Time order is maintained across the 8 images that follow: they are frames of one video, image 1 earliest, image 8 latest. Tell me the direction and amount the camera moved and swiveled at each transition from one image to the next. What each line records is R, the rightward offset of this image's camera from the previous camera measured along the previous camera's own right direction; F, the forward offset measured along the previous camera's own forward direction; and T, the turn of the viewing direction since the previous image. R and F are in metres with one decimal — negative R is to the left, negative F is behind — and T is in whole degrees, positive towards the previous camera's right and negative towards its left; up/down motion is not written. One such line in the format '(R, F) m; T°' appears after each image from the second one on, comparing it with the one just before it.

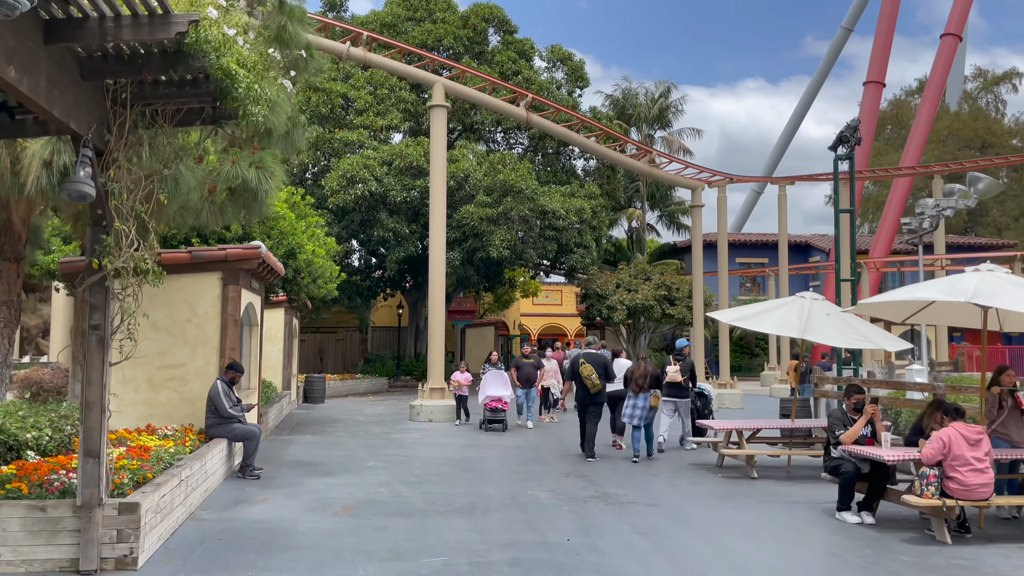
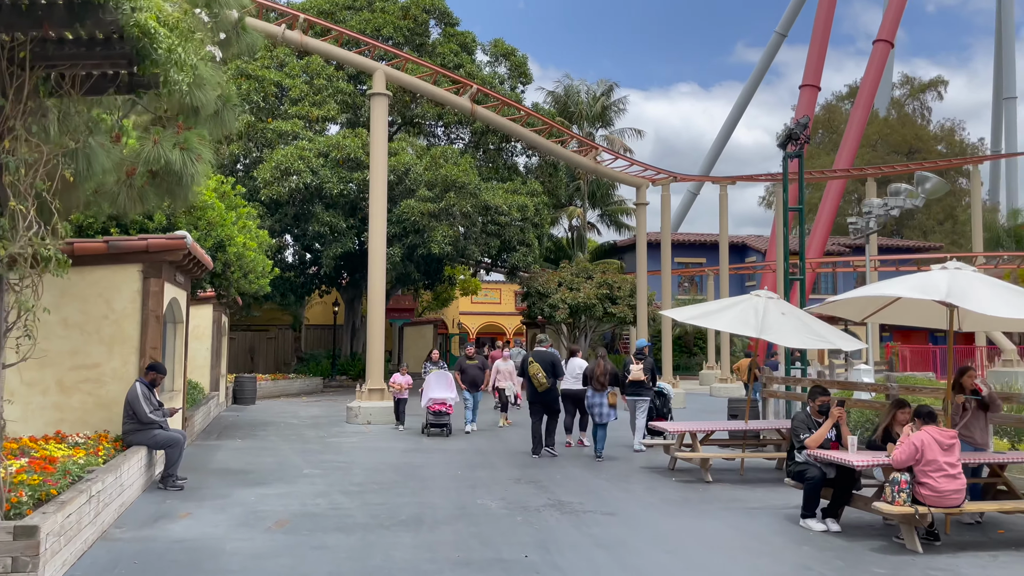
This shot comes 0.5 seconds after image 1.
(-0.1, +0.5) m; +4°
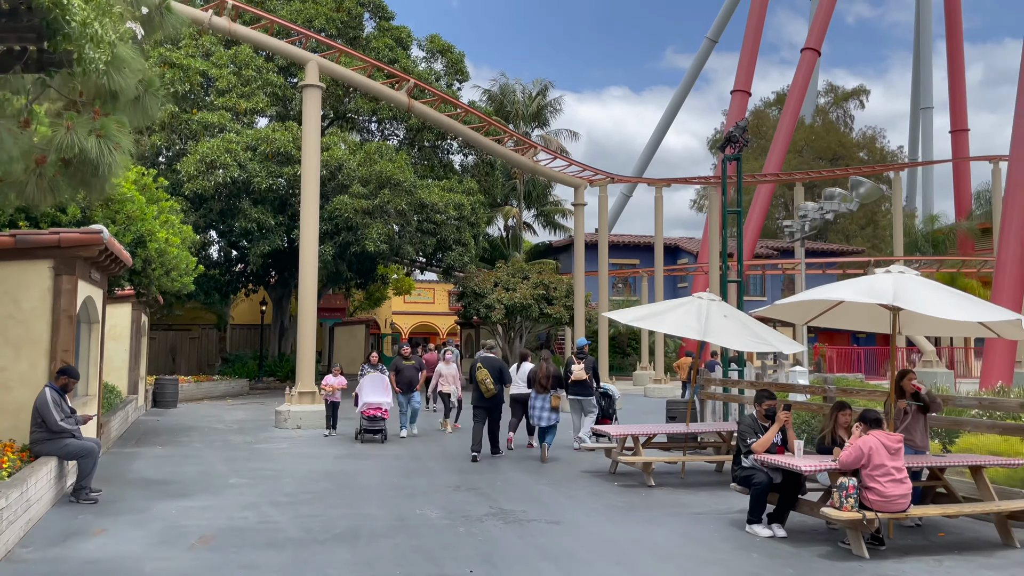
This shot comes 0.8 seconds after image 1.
(-0.1, +0.3) m; +5°
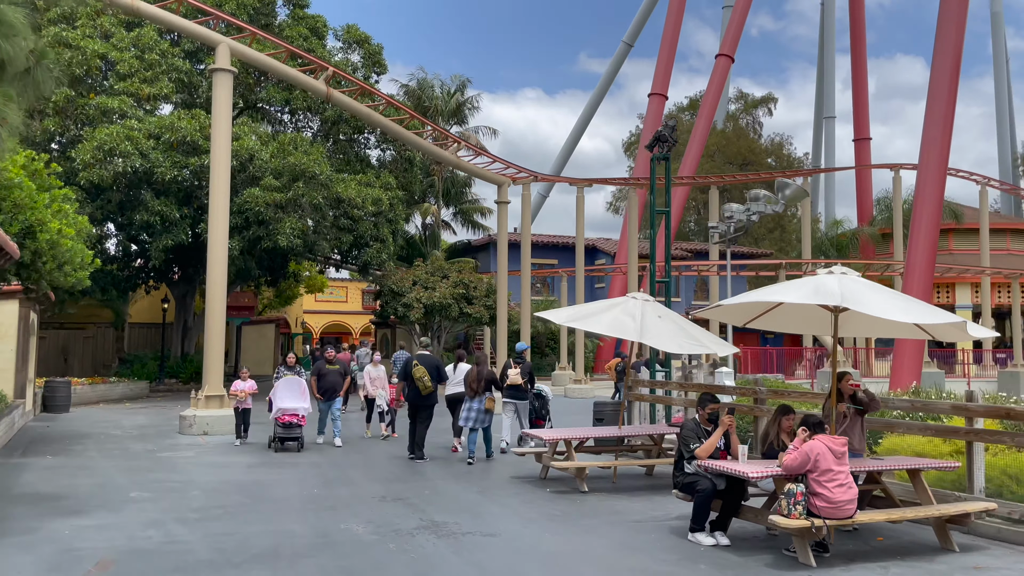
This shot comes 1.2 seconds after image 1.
(-0.2, +0.4) m; +6°
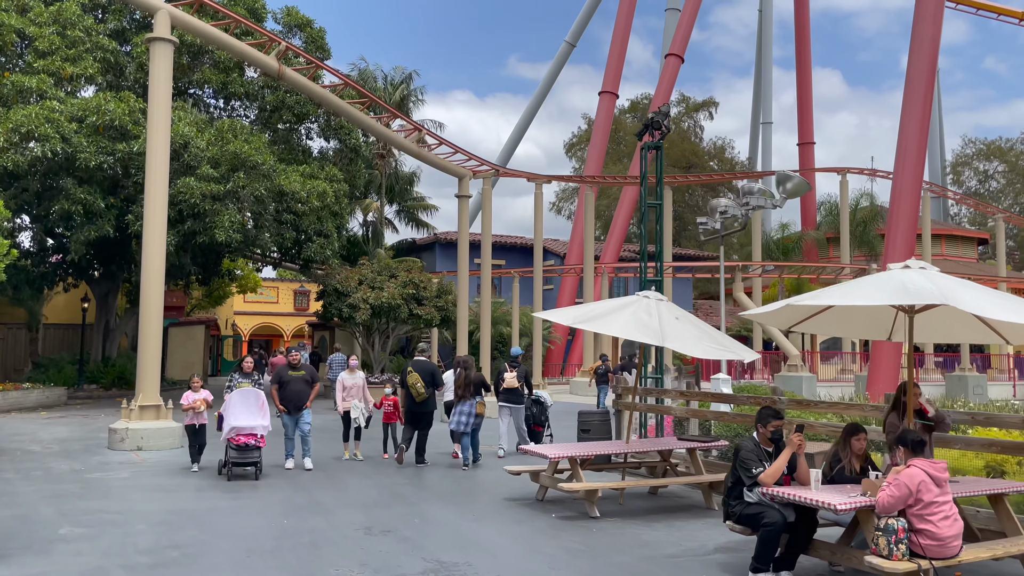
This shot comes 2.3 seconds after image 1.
(-0.7, +1.2) m; +5°
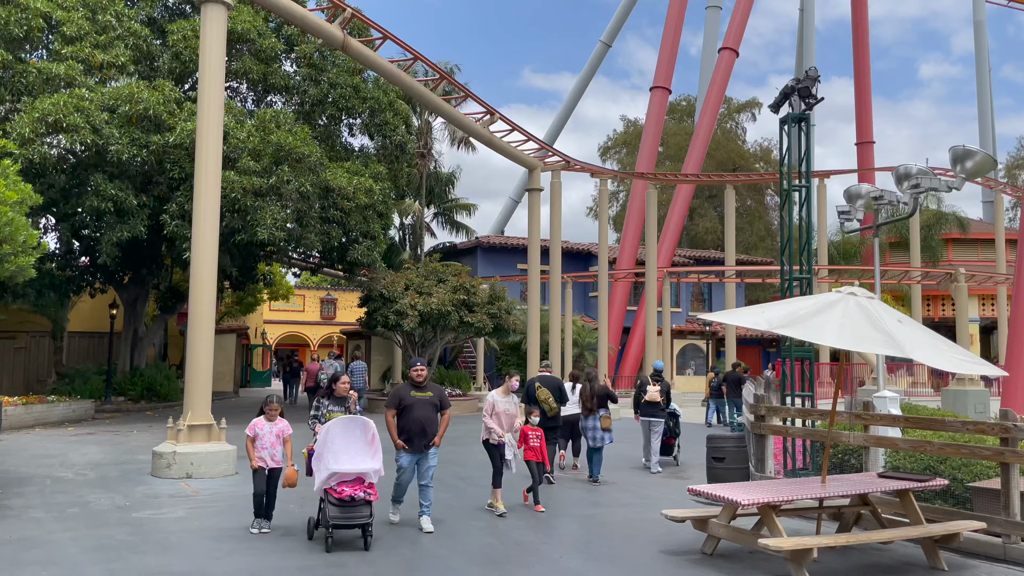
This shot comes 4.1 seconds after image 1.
(-1.3, +1.9) m; -1°
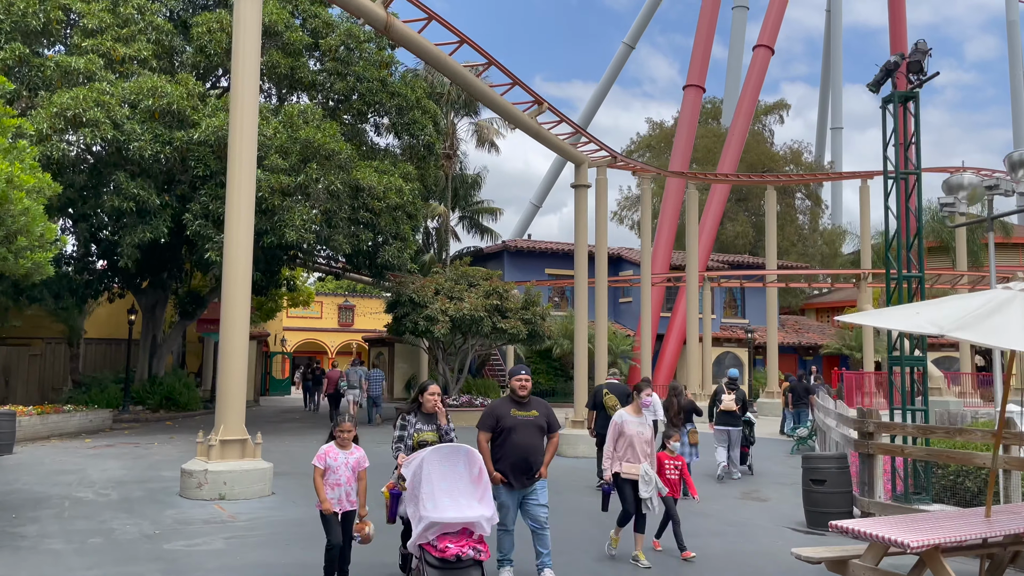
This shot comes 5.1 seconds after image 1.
(-0.7, +1.1) m; -1°
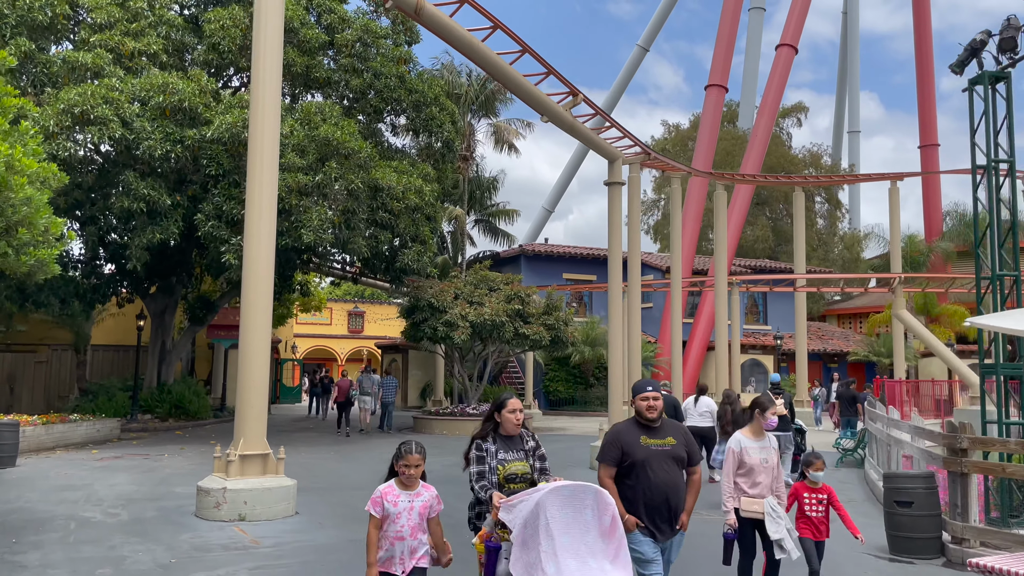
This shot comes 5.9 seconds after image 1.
(-0.4, +0.8) m; 0°
